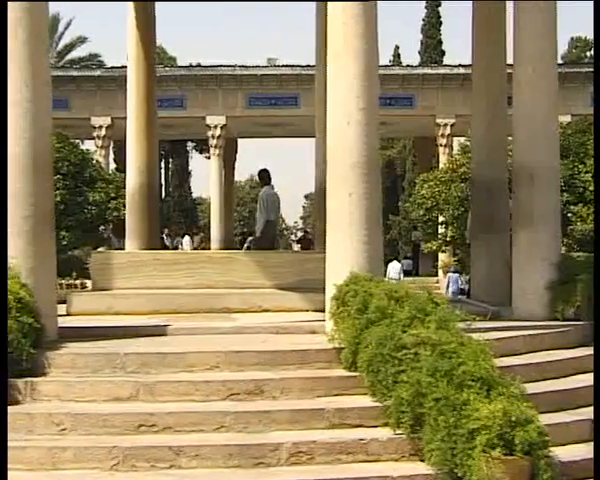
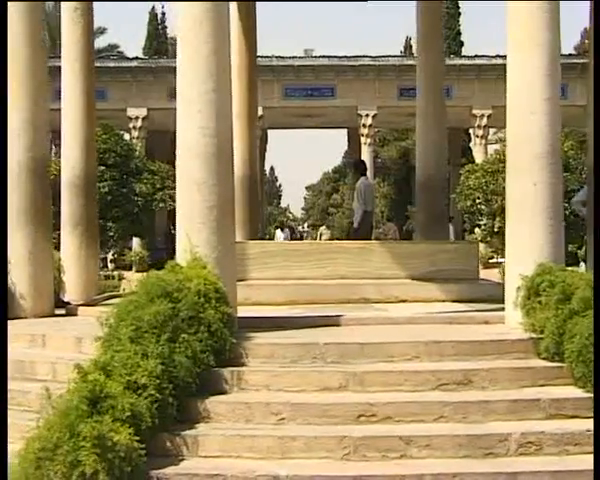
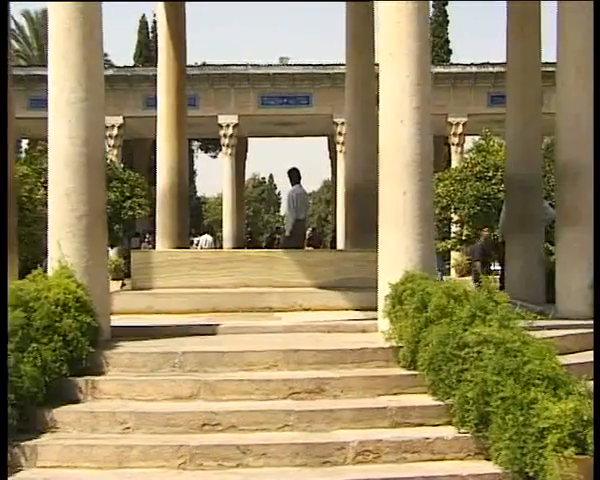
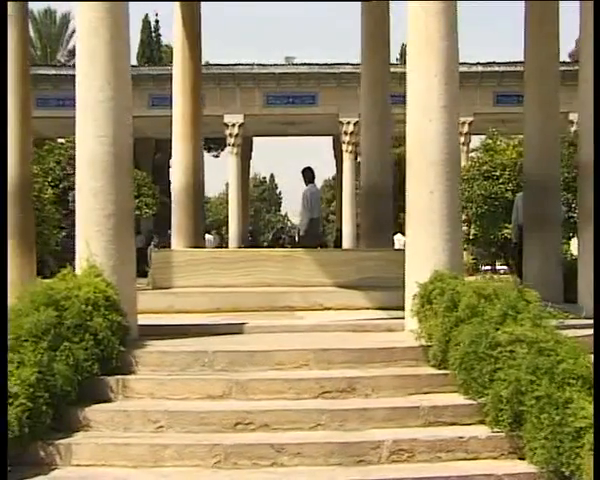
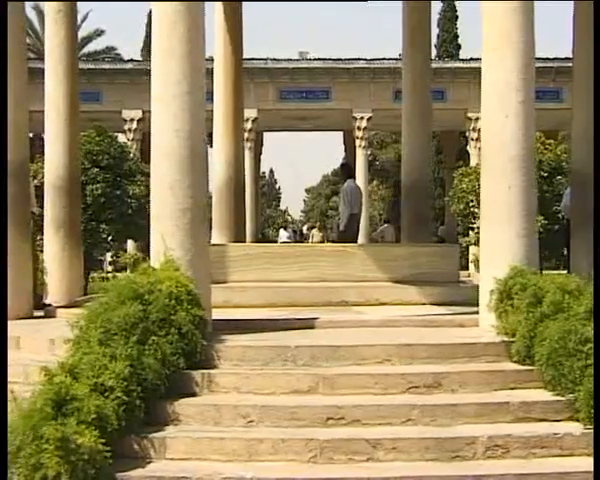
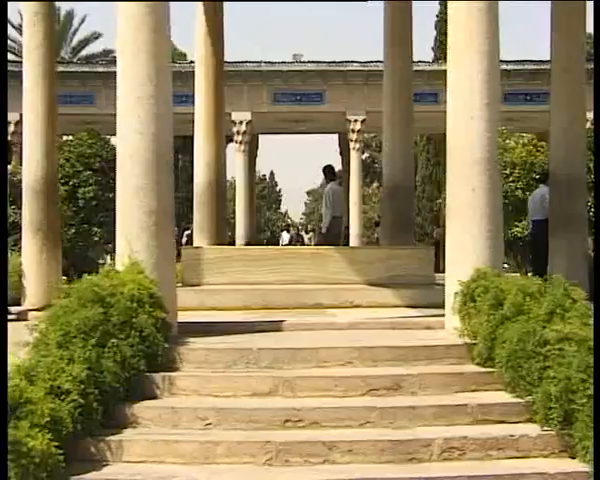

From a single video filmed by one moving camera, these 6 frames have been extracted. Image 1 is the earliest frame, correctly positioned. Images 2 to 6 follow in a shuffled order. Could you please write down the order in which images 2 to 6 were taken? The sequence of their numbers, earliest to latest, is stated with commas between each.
3, 4, 6, 5, 2
